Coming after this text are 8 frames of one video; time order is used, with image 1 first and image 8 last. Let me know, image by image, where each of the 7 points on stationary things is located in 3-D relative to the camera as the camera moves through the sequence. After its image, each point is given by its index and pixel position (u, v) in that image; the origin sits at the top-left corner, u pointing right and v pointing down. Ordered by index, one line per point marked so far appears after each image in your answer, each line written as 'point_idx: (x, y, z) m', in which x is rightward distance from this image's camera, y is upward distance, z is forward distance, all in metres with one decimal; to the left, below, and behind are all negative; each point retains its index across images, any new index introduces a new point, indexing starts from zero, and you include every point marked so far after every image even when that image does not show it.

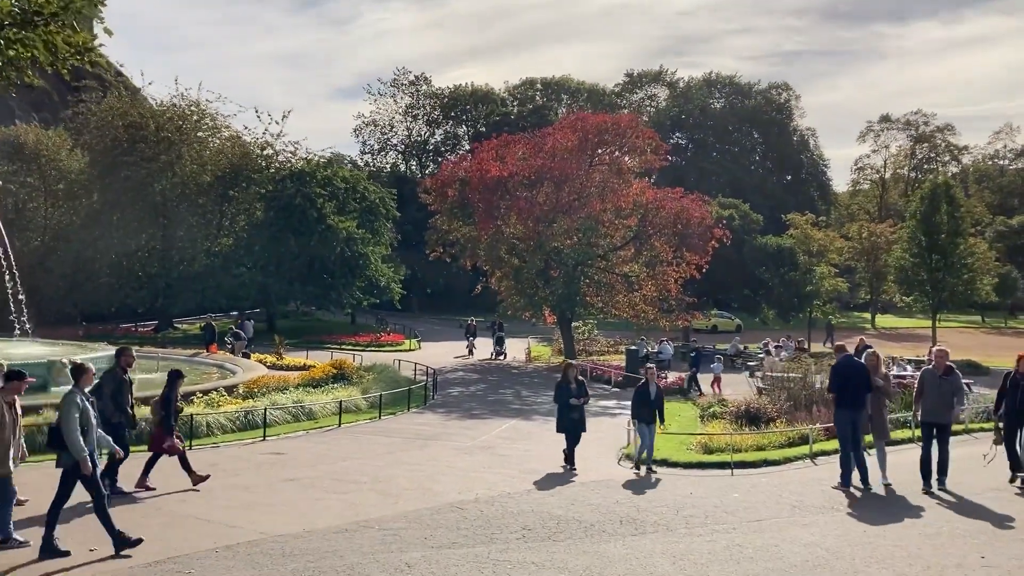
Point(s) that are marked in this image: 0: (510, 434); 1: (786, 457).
0: (0.0, -2.8, +18.0) m
1: (+4.4, -2.7, +14.9) m
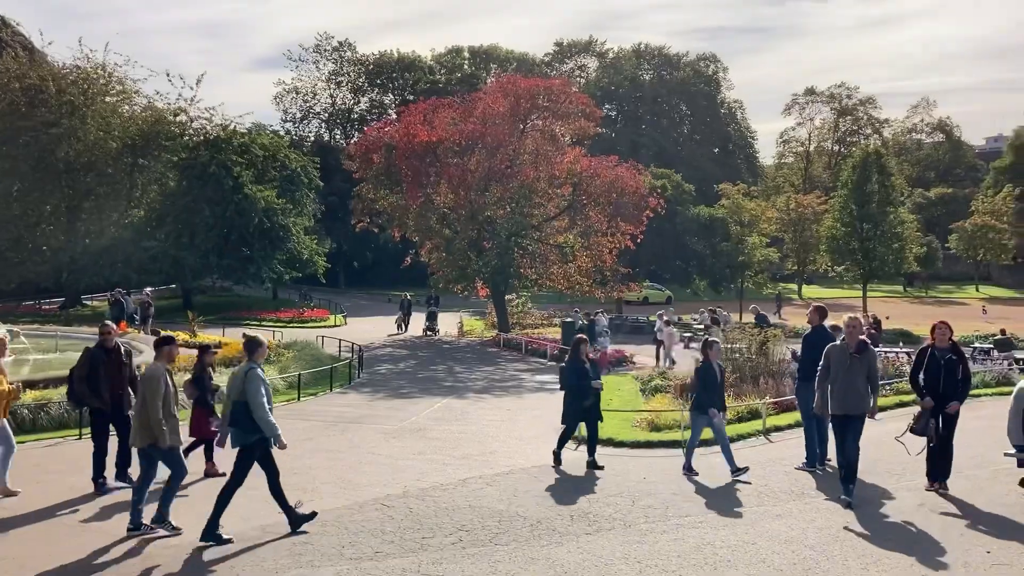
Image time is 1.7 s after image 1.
0: (-1.2, -2.2, +16.6) m
1: (+3.4, -2.1, +13.9) m
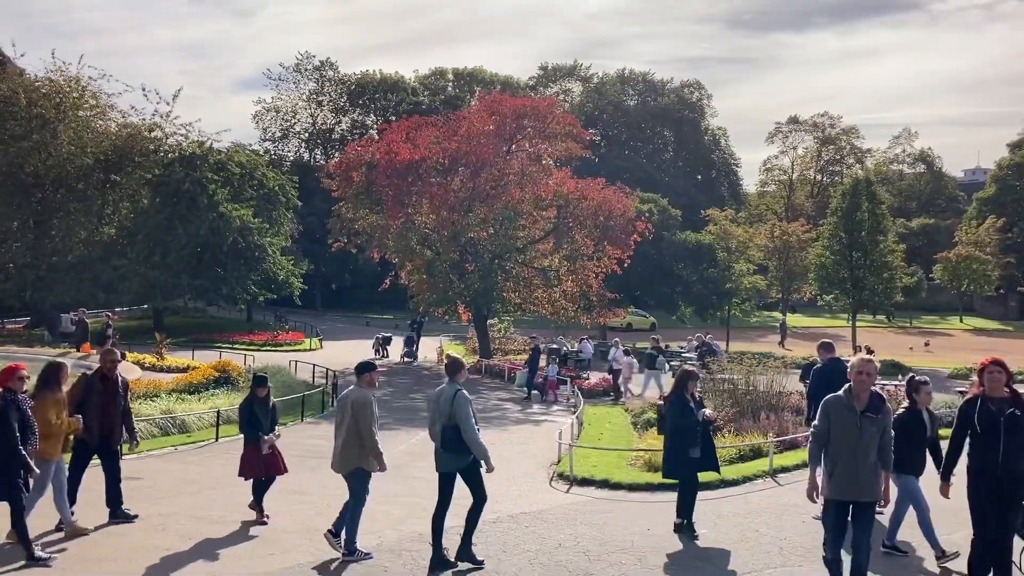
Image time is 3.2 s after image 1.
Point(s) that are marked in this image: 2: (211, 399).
0: (-1.5, -2.6, +15.3) m
1: (+3.2, -2.5, +12.7) m
2: (-5.9, -2.2, +18.6) m
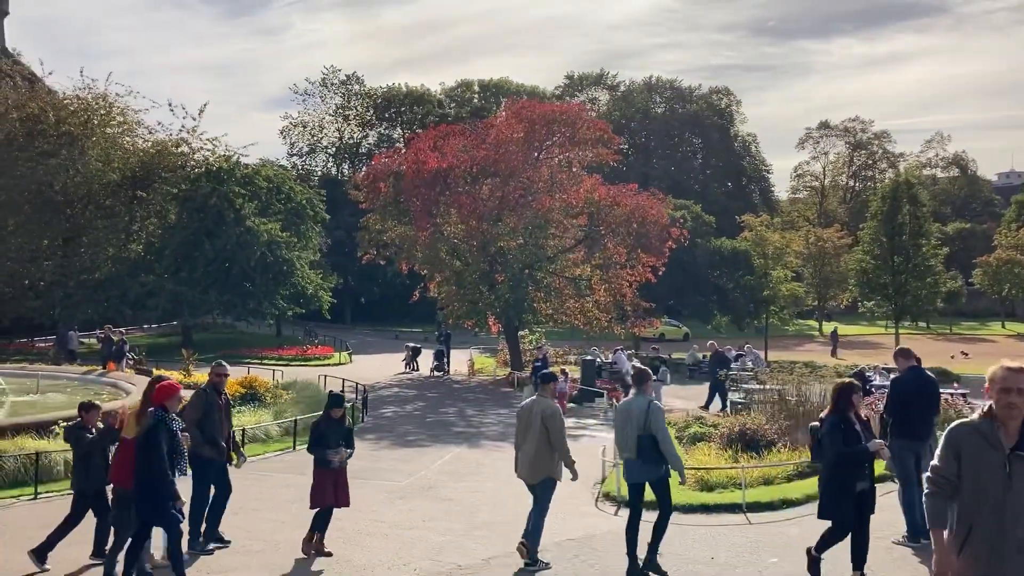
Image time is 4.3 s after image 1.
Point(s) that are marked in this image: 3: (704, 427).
0: (-0.8, -2.7, +14.5) m
1: (+3.7, -2.6, +11.7) m
2: (-5.2, -2.4, +17.9) m
3: (+3.7, -2.7, +18.0) m
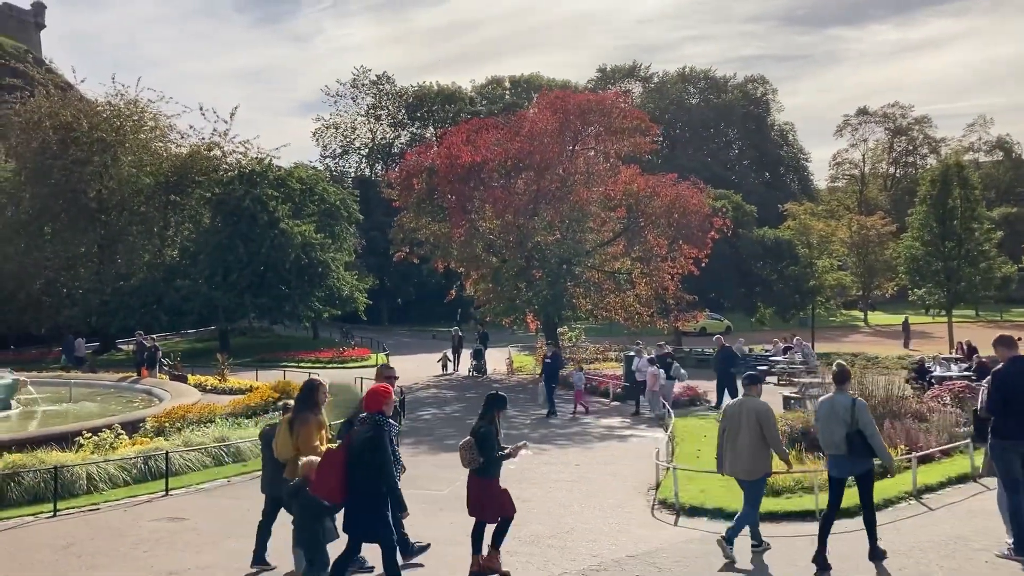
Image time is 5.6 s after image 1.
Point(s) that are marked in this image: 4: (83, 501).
0: (-0.2, -2.7, +13.6) m
1: (+4.3, -2.4, +10.7) m
2: (-4.4, -2.5, +17.2) m
3: (+4.5, -2.5, +17.0) m
4: (-5.3, -2.6, +11.6) m
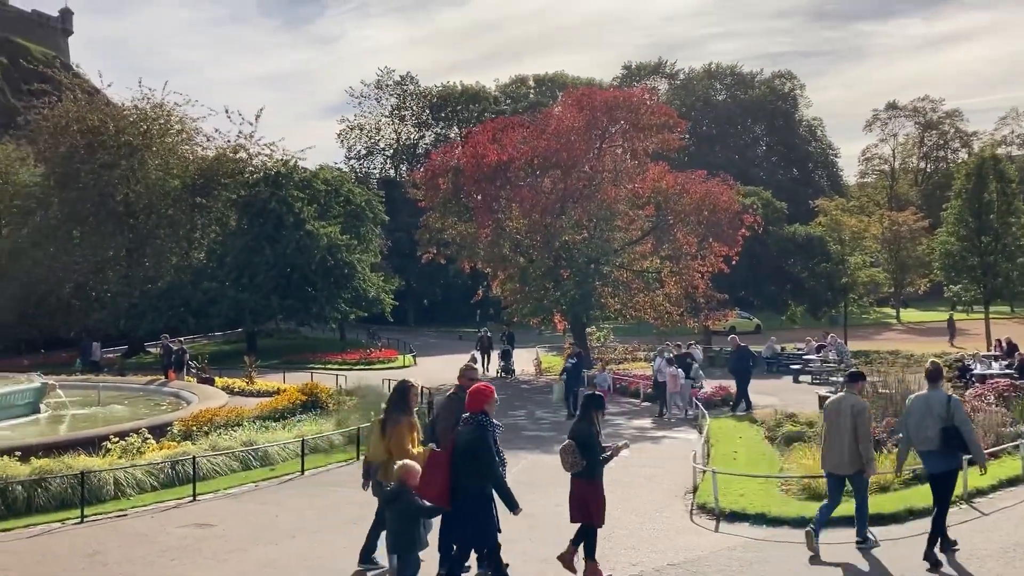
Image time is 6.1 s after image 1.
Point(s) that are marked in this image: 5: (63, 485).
0: (+0.3, -2.7, +13.3) m
1: (+4.6, -2.3, +10.3) m
2: (-3.9, -2.5, +17.0) m
3: (+5.0, -2.4, +16.5) m
4: (-4.9, -2.7, +11.4) m
5: (-5.5, -2.4, +11.5) m
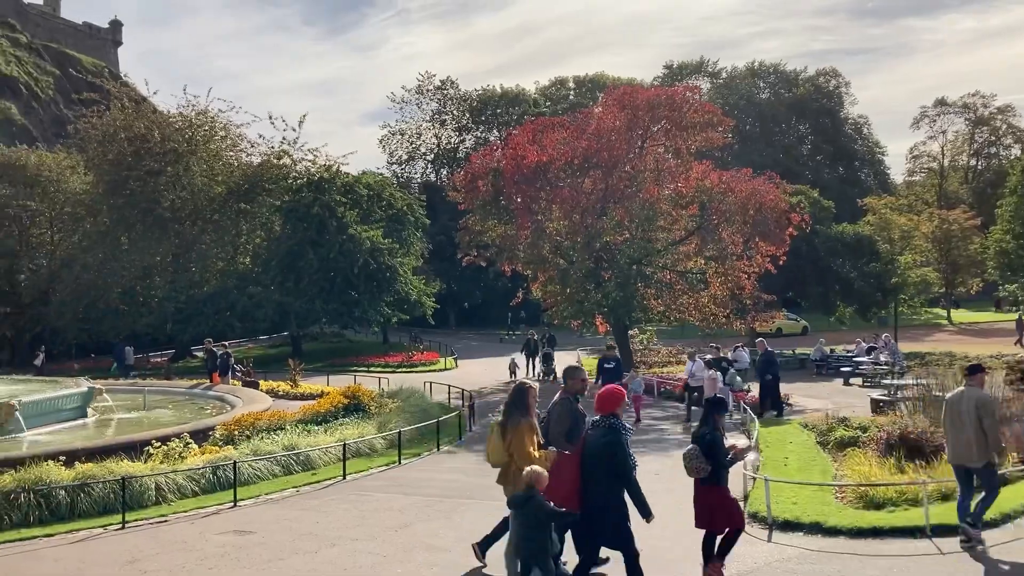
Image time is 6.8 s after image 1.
0: (+0.9, -2.7, +13.0) m
1: (+5.1, -2.3, +9.8) m
2: (-3.1, -2.5, +16.9) m
3: (+5.8, -2.4, +16.0) m
4: (-4.3, -2.7, +11.4) m
5: (-4.9, -2.5, +11.4) m
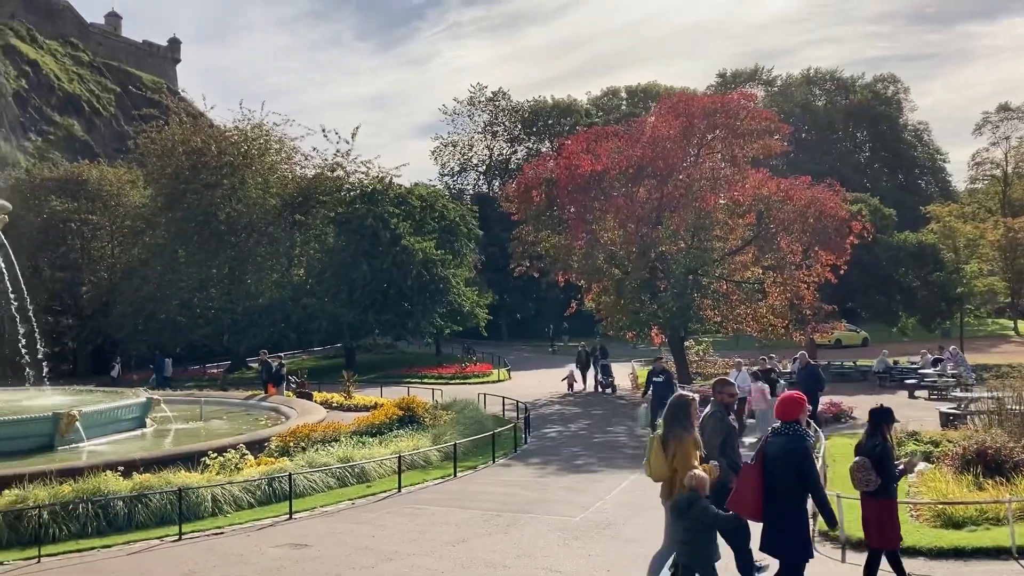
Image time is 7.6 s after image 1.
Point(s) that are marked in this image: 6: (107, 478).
0: (+1.7, -2.8, +12.7) m
1: (+5.7, -2.4, +9.2) m
2: (-2.1, -2.7, +16.7) m
3: (+6.7, -2.6, +15.4) m
4: (-3.6, -2.8, +11.3) m
5: (-4.2, -2.6, +11.4) m
6: (-5.0, -2.4, +11.7) m
